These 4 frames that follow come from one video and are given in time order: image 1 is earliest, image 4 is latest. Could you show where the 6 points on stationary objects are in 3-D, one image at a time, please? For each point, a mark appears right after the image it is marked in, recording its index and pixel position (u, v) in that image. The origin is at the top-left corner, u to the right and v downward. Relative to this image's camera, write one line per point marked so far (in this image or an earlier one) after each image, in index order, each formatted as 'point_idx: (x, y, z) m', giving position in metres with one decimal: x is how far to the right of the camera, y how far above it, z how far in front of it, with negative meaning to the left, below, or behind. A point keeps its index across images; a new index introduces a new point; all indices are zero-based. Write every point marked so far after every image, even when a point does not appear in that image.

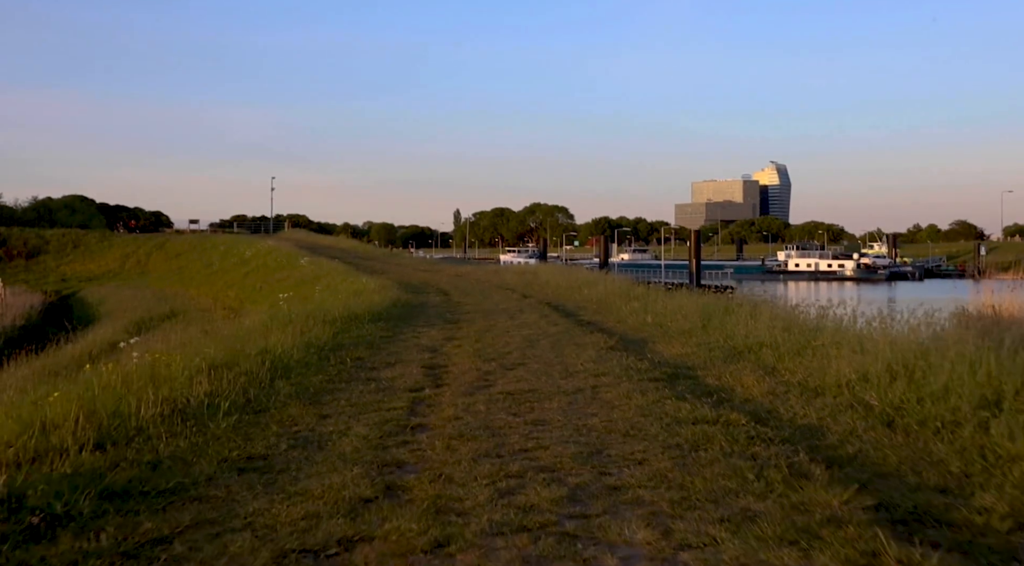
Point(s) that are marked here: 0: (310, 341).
0: (-2.9, -0.8, +13.8) m
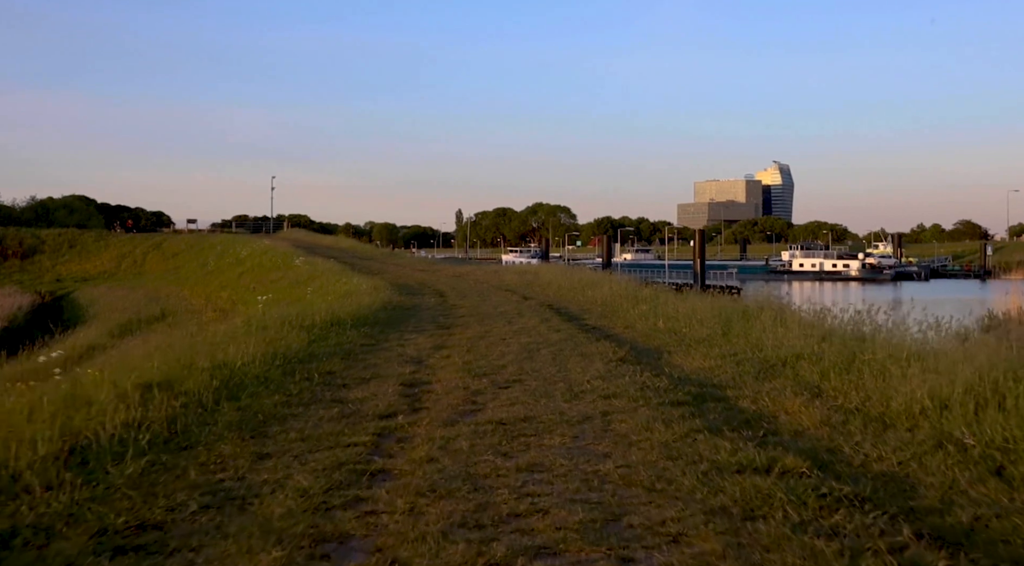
0: (-3.0, -0.9, +12.2) m
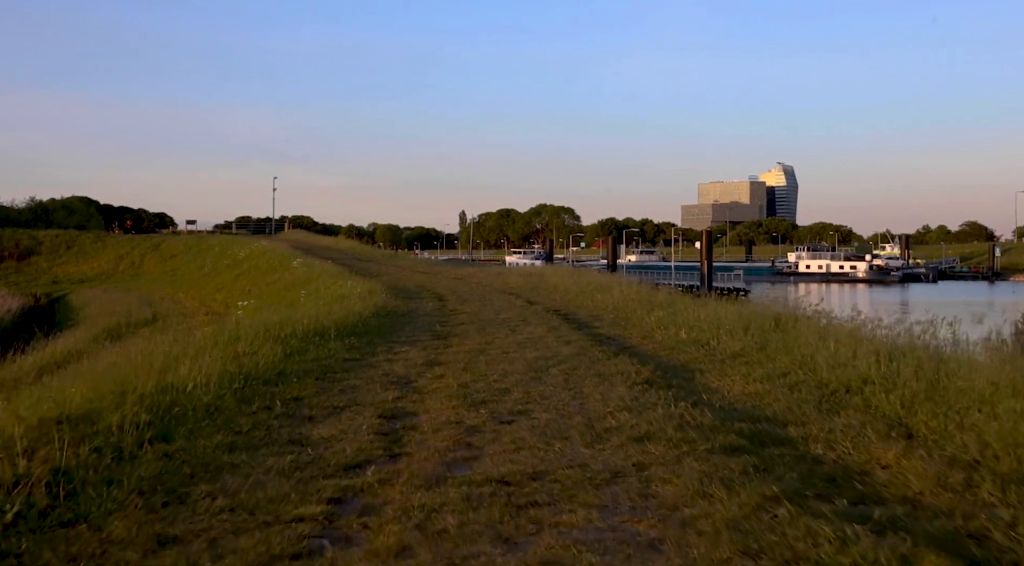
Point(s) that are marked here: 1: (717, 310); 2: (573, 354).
0: (-2.9, -0.9, +10.3) m
1: (+4.0, -0.5, +18.6) m
2: (+0.8, -0.9, +12.3) m
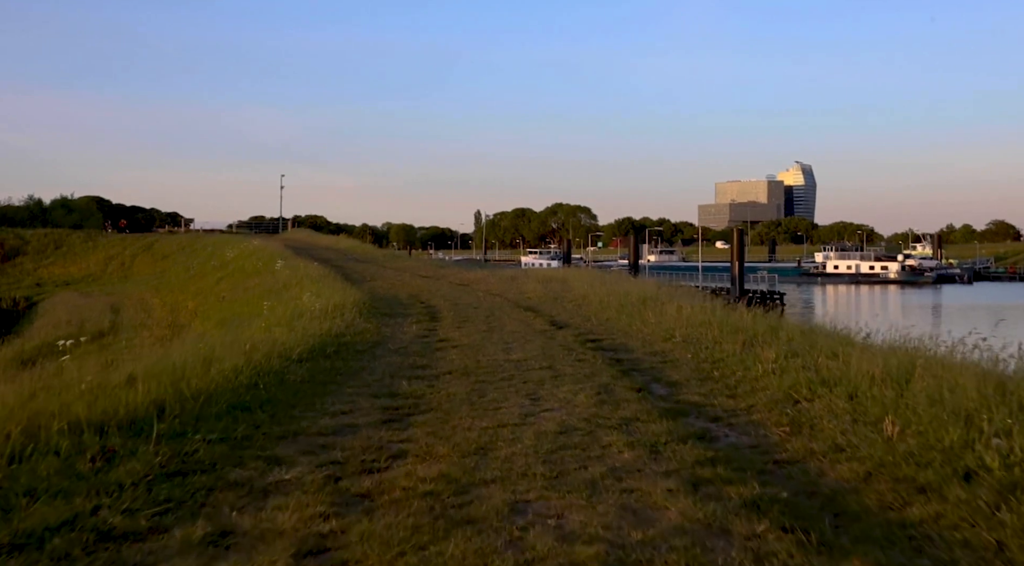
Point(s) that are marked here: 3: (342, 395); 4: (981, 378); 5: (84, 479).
0: (-2.9, -1.2, +2.7) m
1: (+4.2, -0.8, +10.8) m
2: (+0.9, -1.2, +4.6) m
3: (-1.7, -1.1, +9.9) m
4: (+4.2, -0.8, +8.4) m
5: (-2.6, -1.2, +5.8) m
